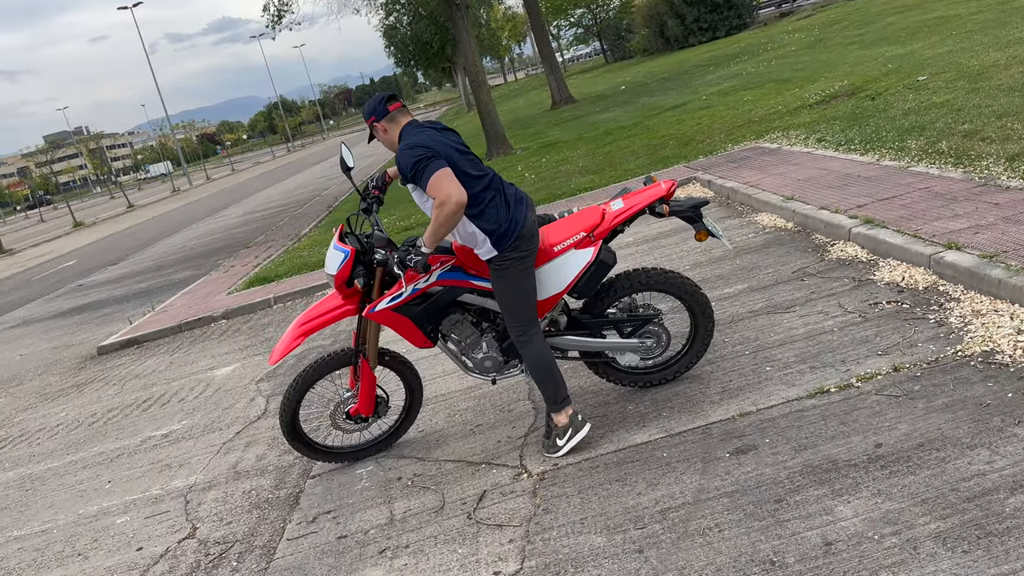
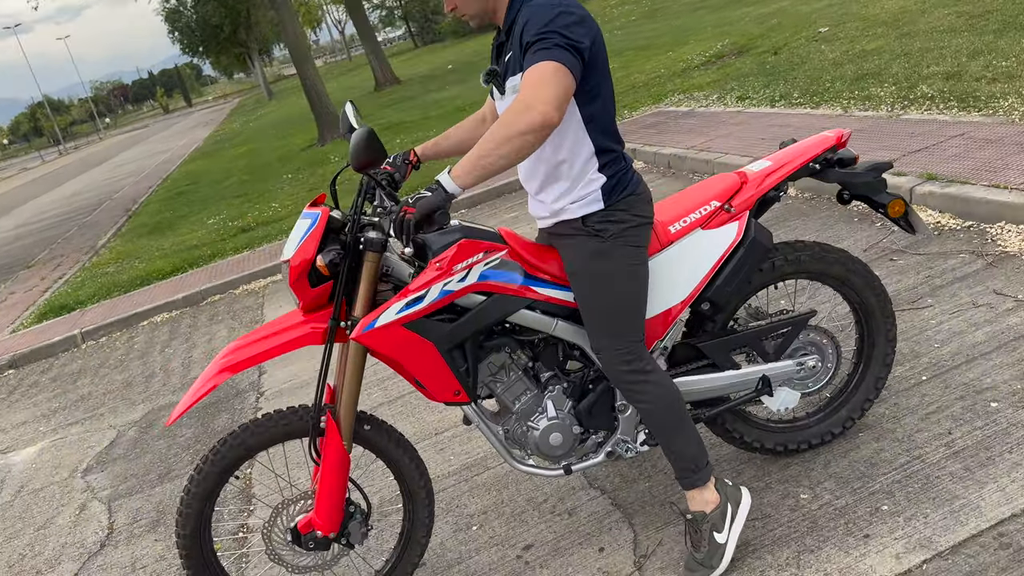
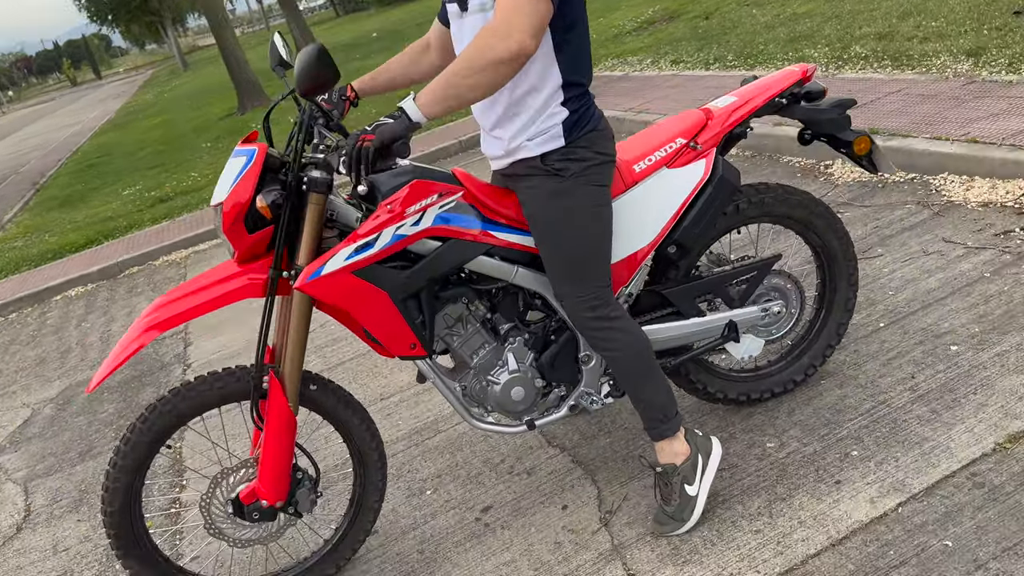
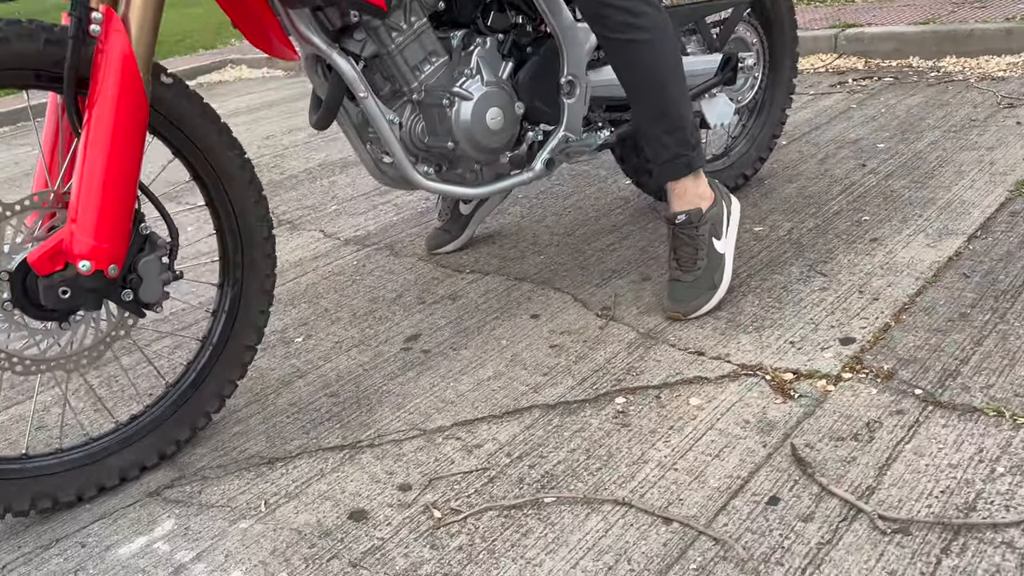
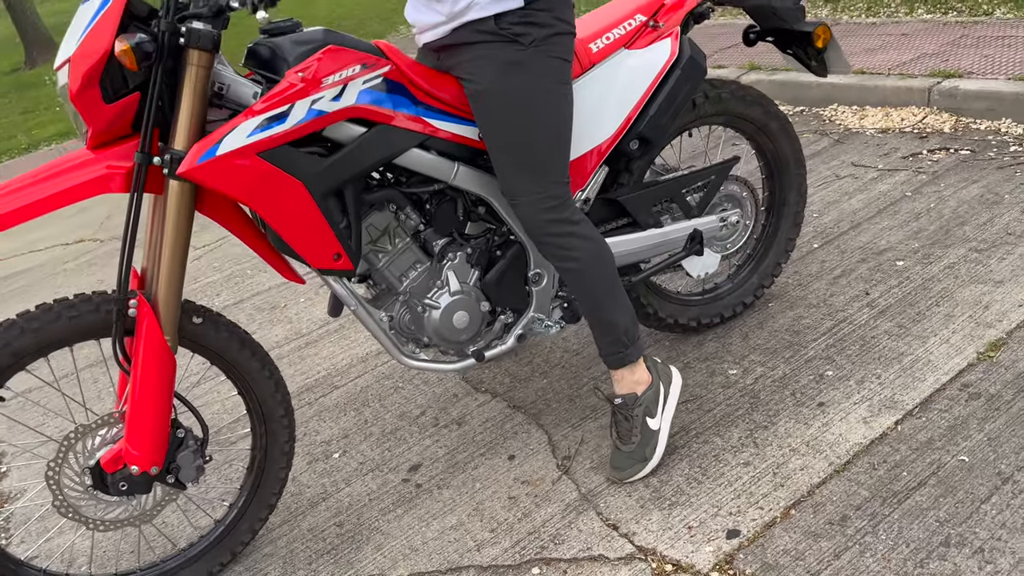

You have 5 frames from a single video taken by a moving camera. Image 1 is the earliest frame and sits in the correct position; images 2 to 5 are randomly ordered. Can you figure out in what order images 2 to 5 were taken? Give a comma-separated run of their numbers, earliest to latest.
2, 3, 5, 4
